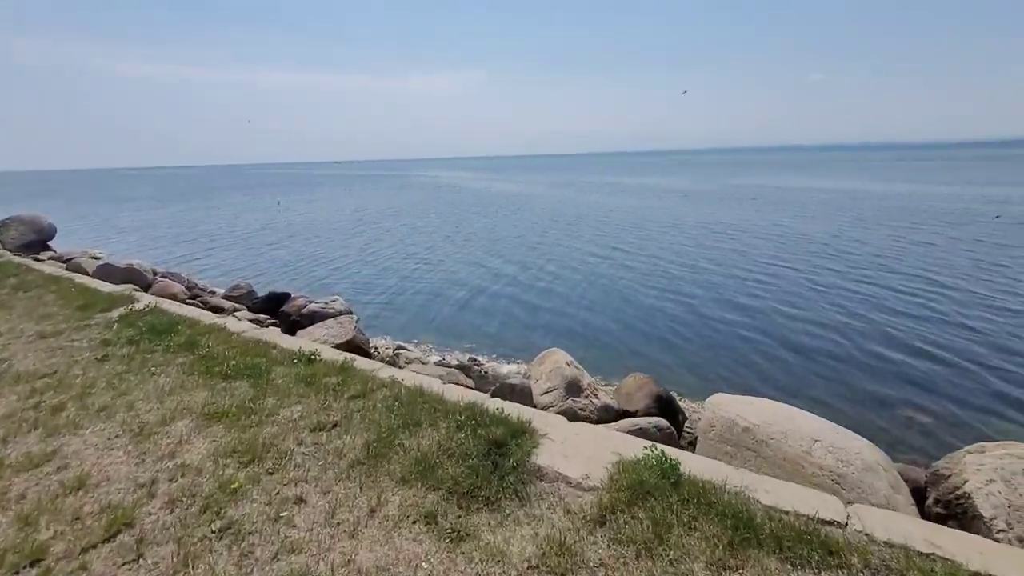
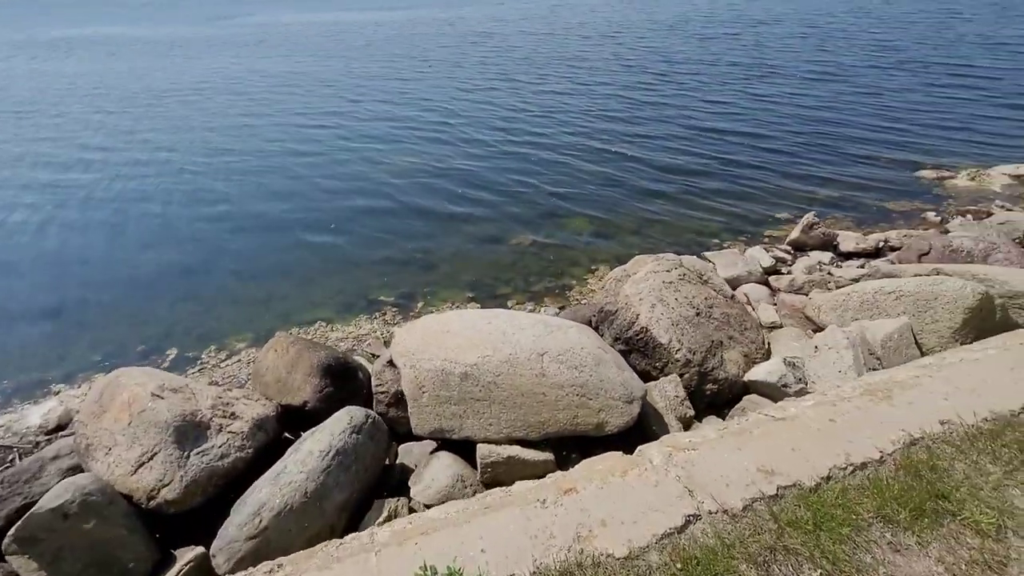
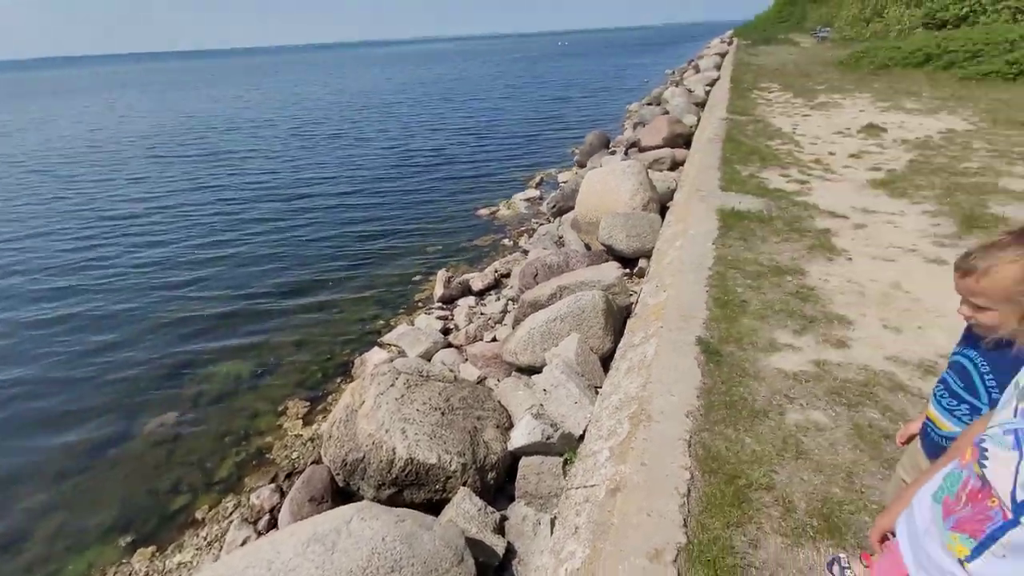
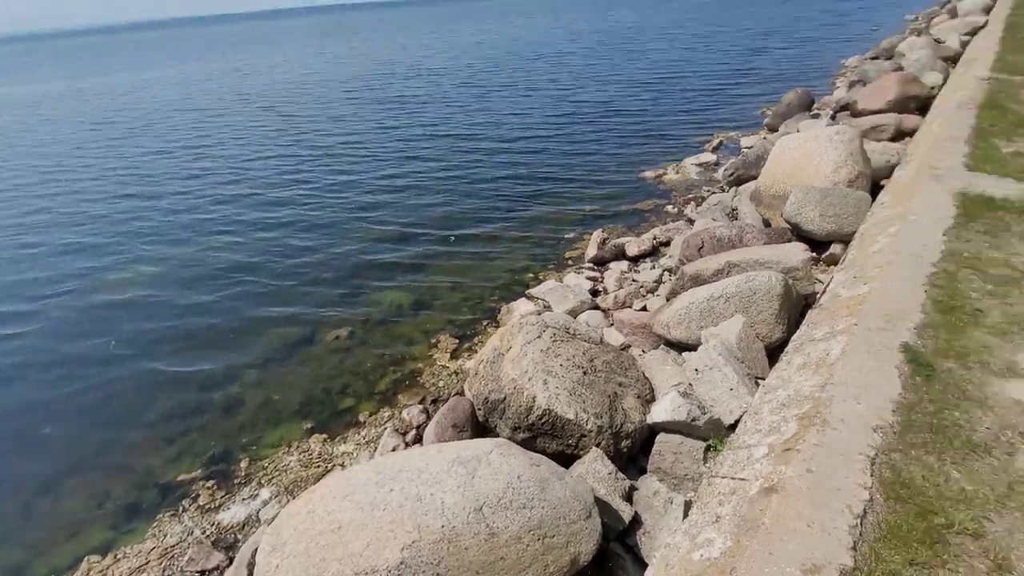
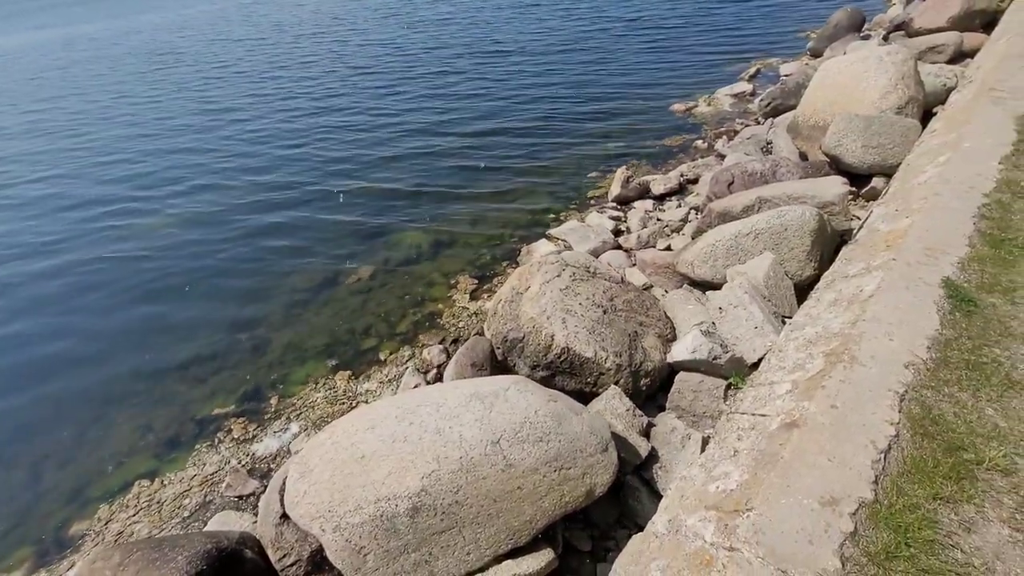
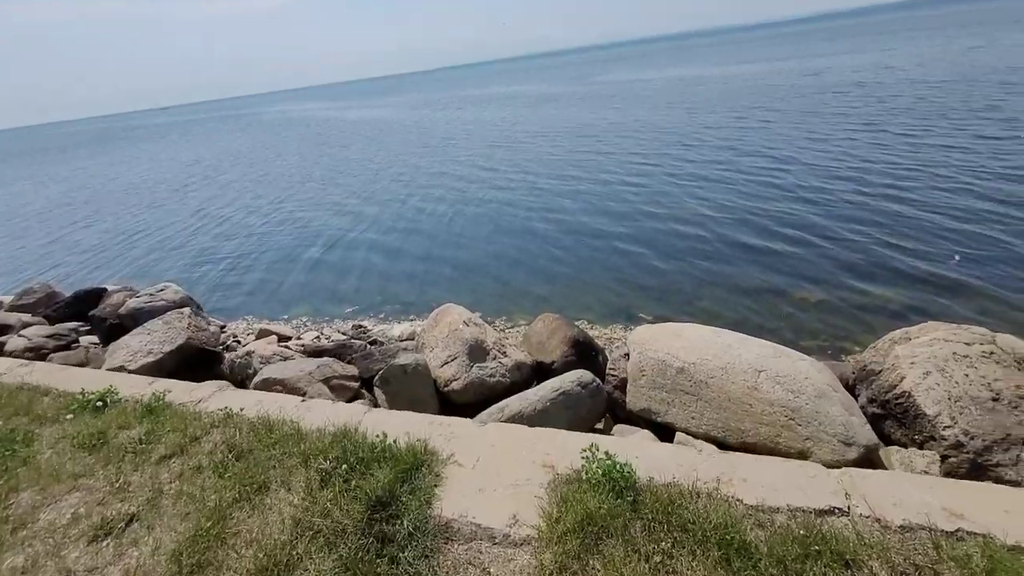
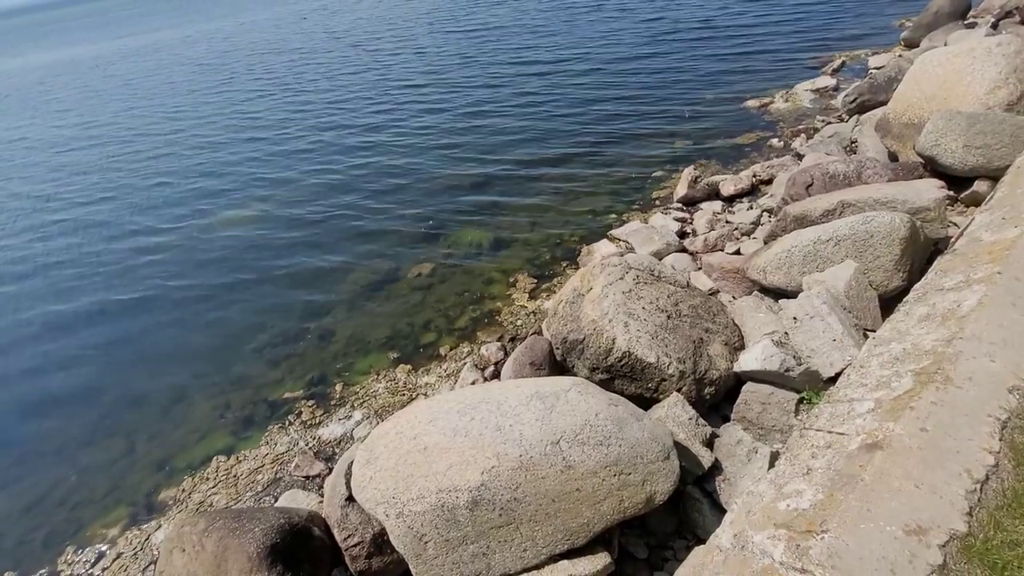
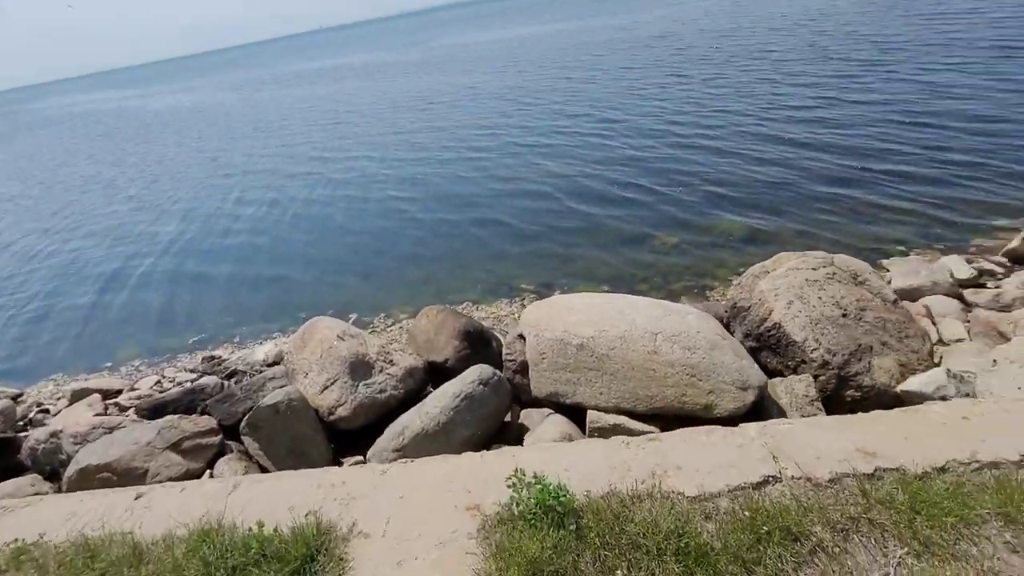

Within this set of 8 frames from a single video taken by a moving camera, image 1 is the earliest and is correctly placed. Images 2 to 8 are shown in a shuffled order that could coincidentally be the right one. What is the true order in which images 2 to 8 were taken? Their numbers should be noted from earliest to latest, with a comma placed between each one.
6, 8, 2, 5, 7, 4, 3
